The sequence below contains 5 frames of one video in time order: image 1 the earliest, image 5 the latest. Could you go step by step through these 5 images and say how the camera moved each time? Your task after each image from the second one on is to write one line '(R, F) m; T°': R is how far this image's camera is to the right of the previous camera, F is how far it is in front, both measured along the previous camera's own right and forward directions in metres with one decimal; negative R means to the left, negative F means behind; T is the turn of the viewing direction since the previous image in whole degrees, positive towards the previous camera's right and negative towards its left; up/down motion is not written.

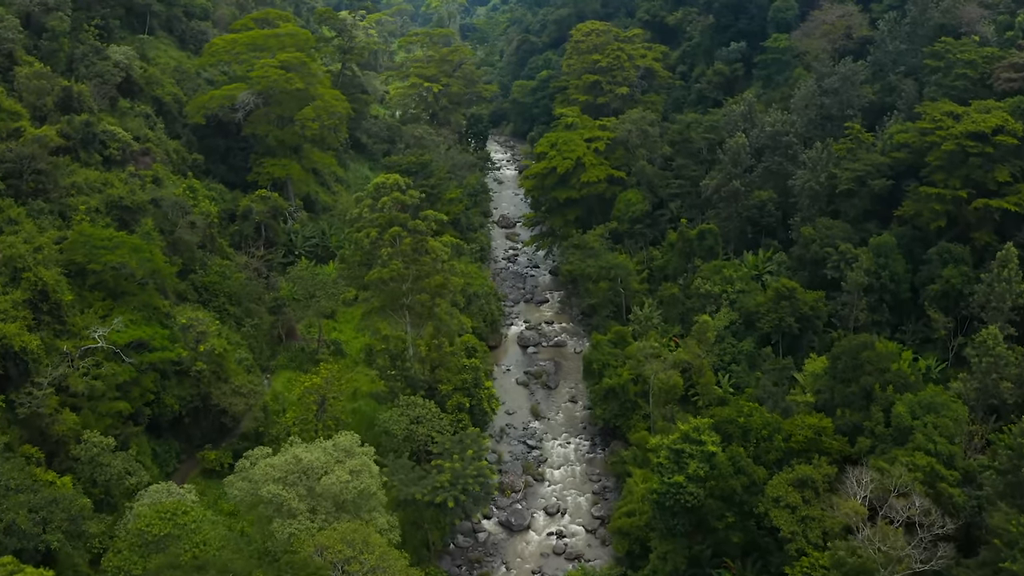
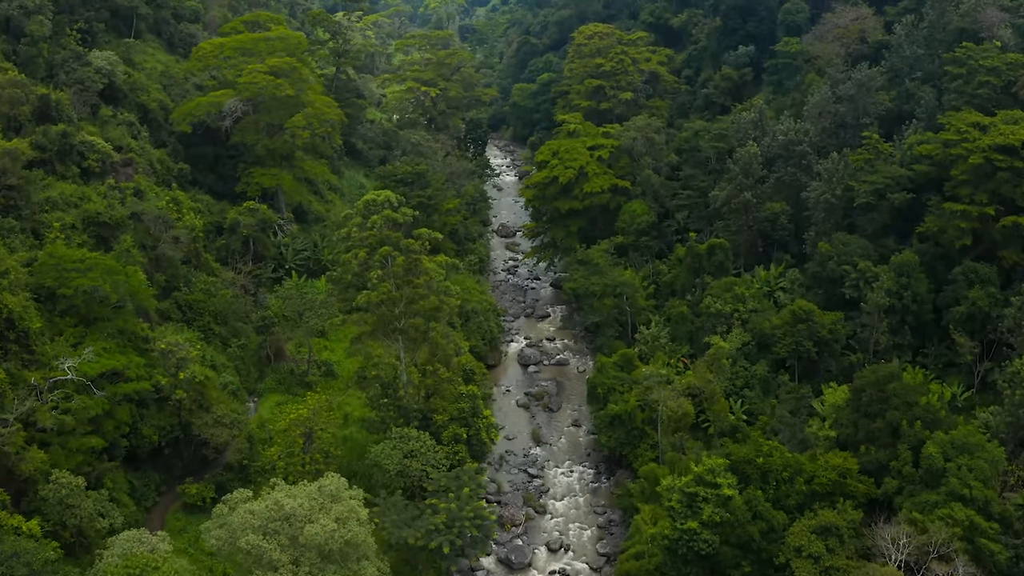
(0.0, +1.2) m; 0°
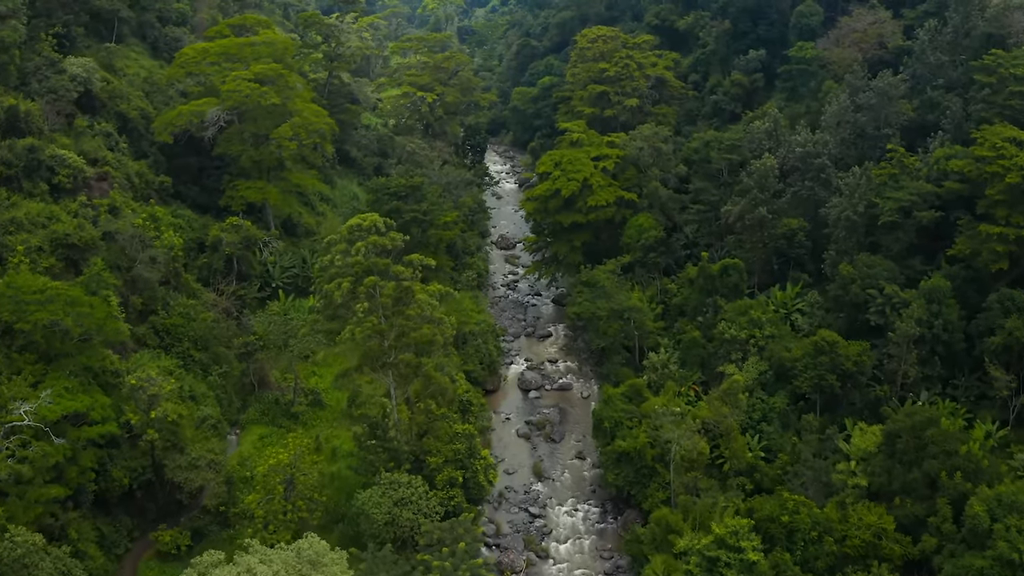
(0.0, +1.5) m; 0°
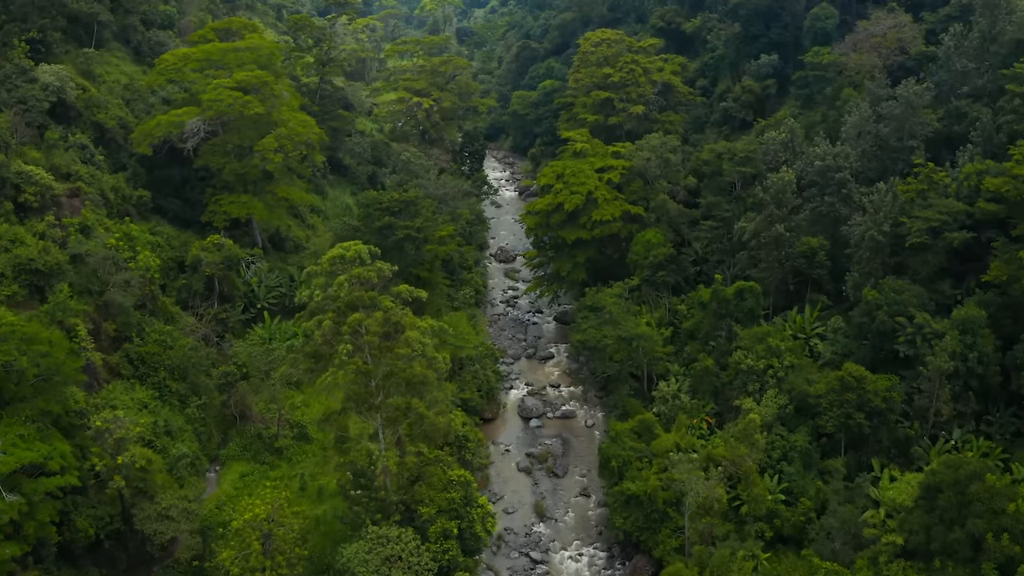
(0.0, +1.5) m; 0°
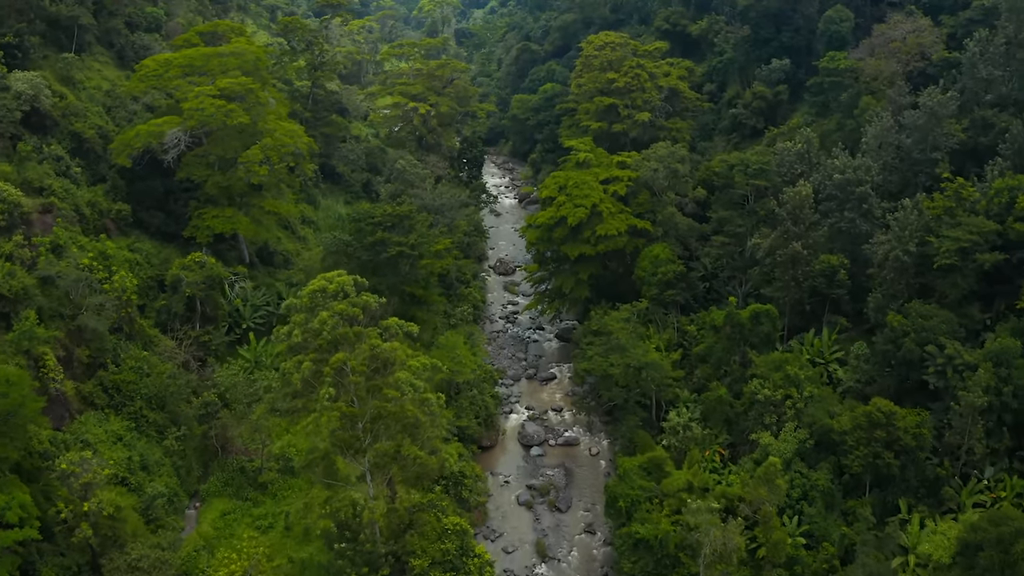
(0.0, +1.3) m; 0°
